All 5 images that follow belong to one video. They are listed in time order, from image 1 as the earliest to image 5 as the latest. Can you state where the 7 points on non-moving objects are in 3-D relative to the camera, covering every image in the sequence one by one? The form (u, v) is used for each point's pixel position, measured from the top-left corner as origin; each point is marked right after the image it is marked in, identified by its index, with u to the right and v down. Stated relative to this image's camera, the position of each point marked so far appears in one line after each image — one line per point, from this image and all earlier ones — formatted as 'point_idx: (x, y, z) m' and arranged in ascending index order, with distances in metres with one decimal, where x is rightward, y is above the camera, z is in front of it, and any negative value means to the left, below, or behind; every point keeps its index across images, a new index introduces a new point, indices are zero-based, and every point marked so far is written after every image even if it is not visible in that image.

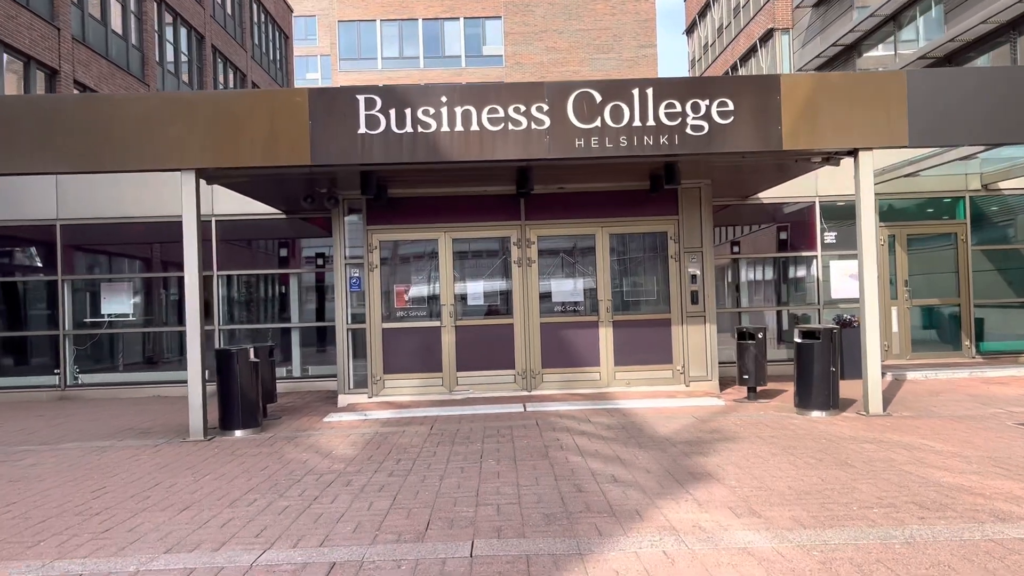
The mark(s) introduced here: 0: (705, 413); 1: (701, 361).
0: (+2.0, -1.3, +8.7) m
1: (+2.4, -0.9, +10.6) m
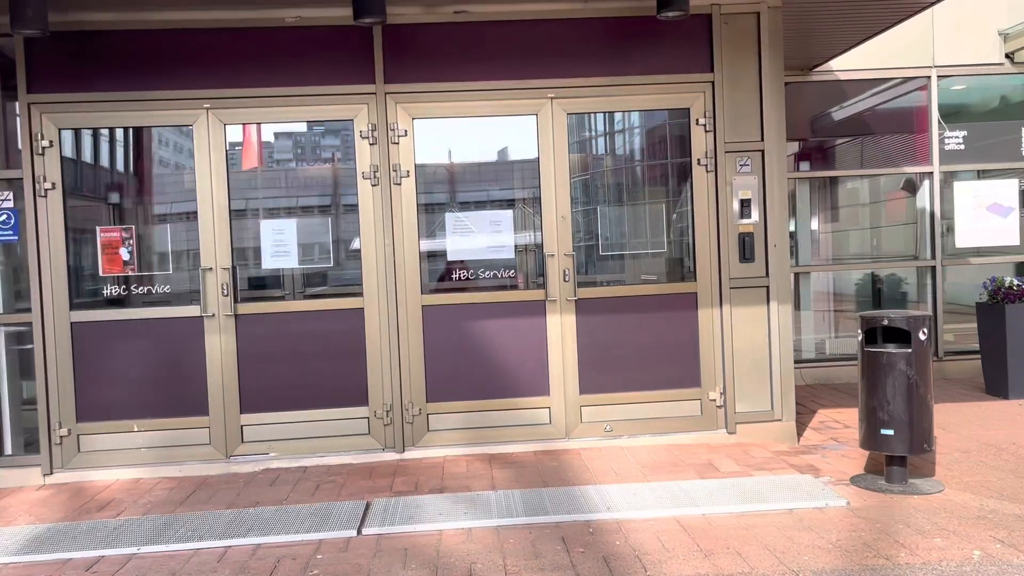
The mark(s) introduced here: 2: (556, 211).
0: (+1.2, -1.0, +3.2) m
1: (+1.5, -0.6, +5.1) m
2: (+0.3, +0.5, +5.0) m
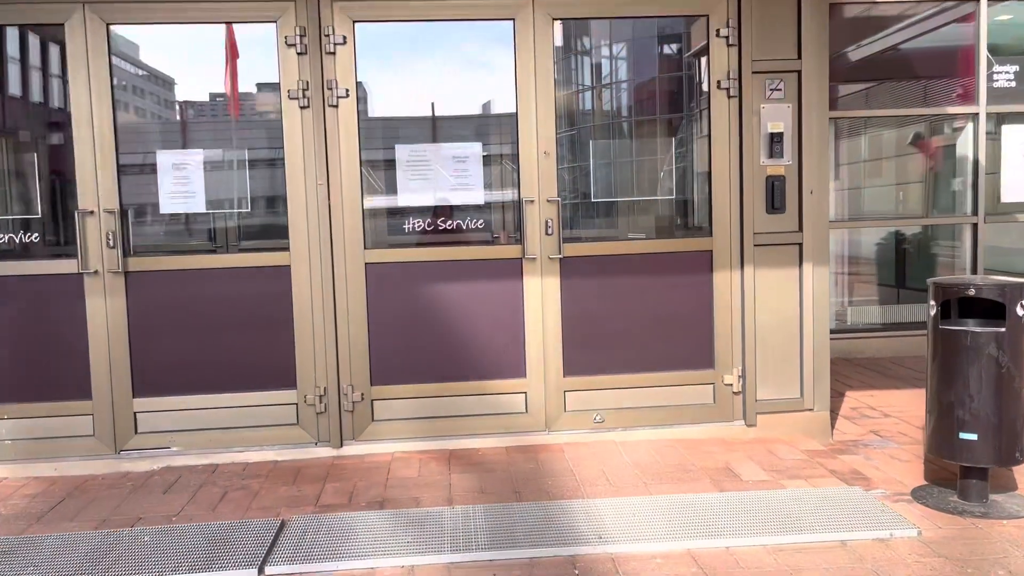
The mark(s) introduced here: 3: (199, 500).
0: (+1.1, -0.9, +2.2) m
1: (+1.3, -0.4, +4.1) m
2: (+0.1, +0.7, +4.0) m
3: (-1.3, -0.9, +3.5) m
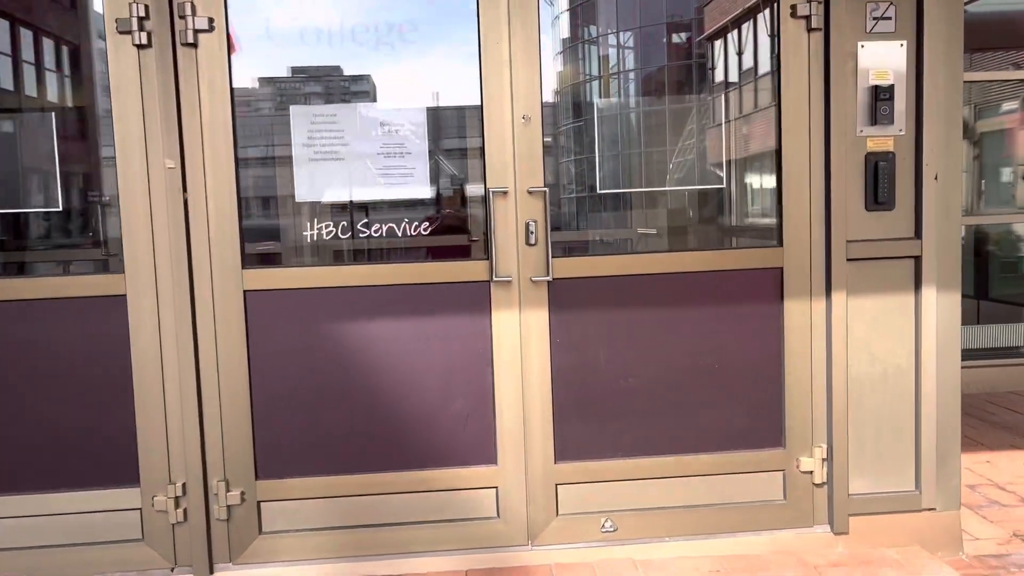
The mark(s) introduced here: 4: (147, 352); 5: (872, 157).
0: (+0.9, -1.0, +0.8) m
1: (+1.2, -0.5, +2.7) m
2: (0.0, +0.6, +2.5) m
3: (-1.4, -1.0, +2.1) m
4: (-1.1, -0.2, +2.5) m
5: (+1.1, +0.4, +2.6) m
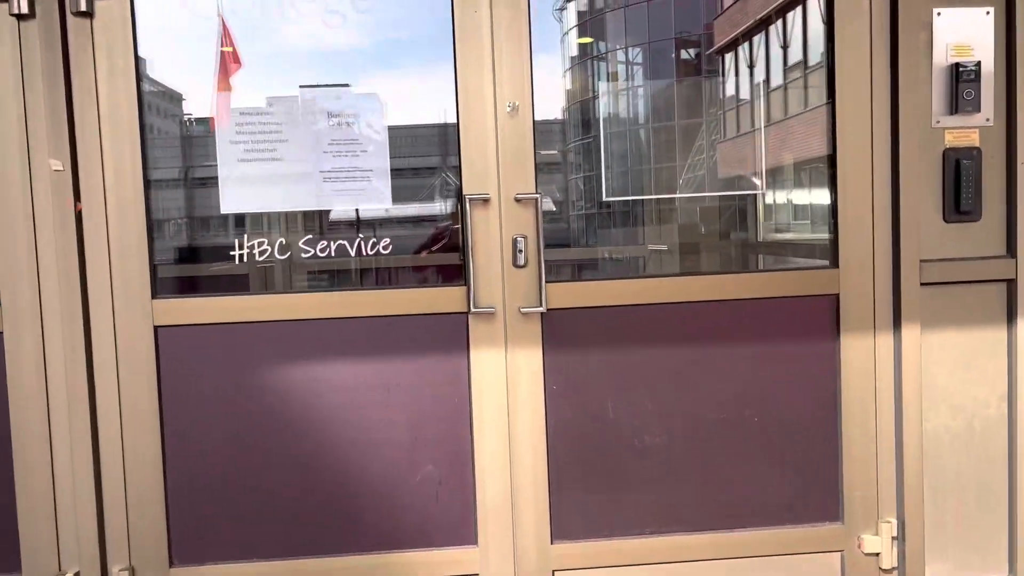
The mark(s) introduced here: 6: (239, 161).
0: (+0.9, -1.1, +0.2) m
1: (+1.2, -0.5, +2.1) m
2: (0.0, +0.5, +2.0) m
3: (-1.4, -1.1, +1.5) m
4: (-1.1, -0.3, +2.0) m
5: (+1.1, +0.3, +2.1) m
6: (-0.6, +0.3, +2.0) m
